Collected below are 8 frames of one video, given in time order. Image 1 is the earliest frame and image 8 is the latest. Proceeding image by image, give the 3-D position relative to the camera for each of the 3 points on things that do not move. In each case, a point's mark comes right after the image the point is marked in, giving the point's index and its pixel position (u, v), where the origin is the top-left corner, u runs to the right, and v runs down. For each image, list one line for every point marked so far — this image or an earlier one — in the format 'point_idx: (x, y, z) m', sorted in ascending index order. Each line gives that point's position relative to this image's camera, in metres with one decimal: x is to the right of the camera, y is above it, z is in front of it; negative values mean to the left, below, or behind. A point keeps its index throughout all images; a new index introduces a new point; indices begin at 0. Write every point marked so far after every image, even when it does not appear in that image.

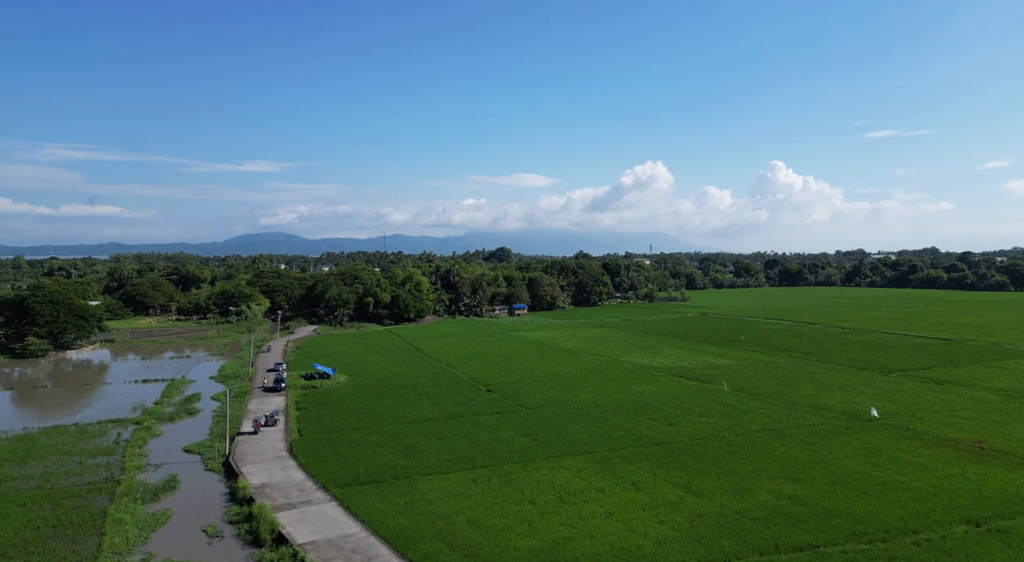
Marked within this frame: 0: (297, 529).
0: (-5.8, -6.6, +18.6) m
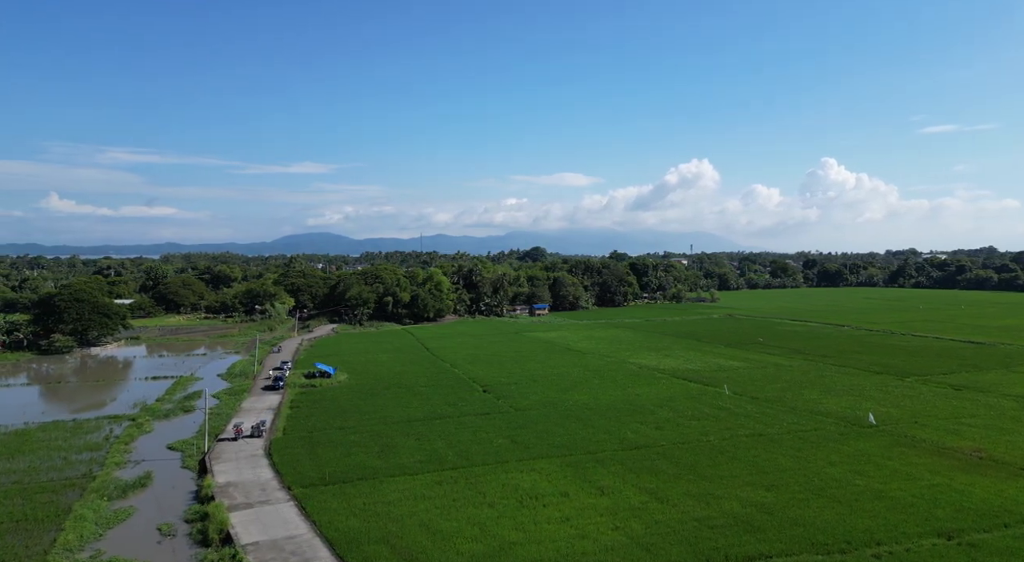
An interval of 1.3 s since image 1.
0: (-7.2, -6.6, +18.6) m
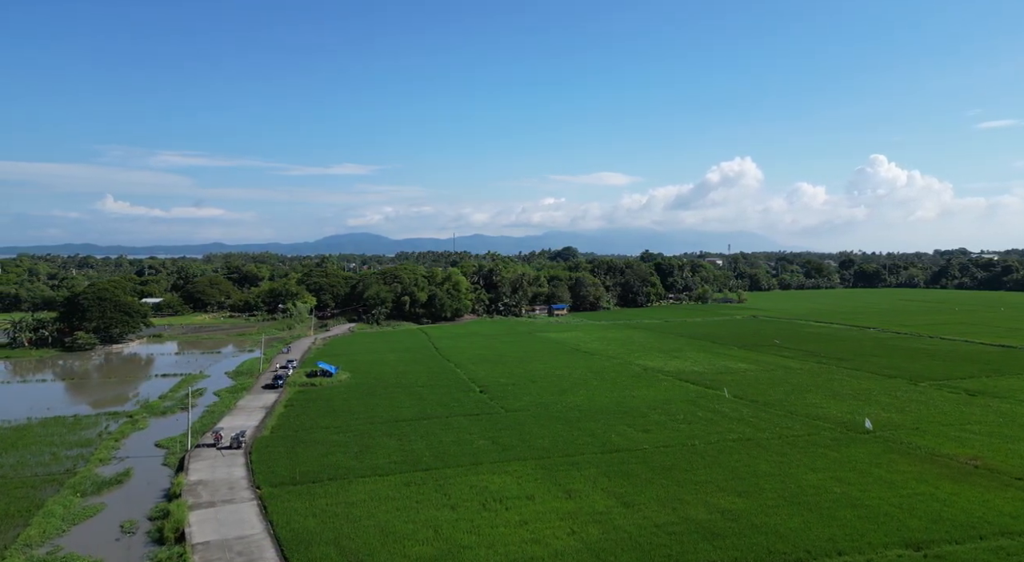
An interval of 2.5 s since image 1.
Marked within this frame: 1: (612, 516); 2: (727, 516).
0: (-8.4, -6.6, +18.6) m
1: (+2.8, -6.7, +19.9) m
2: (+6.1, -6.7, +20.0) m
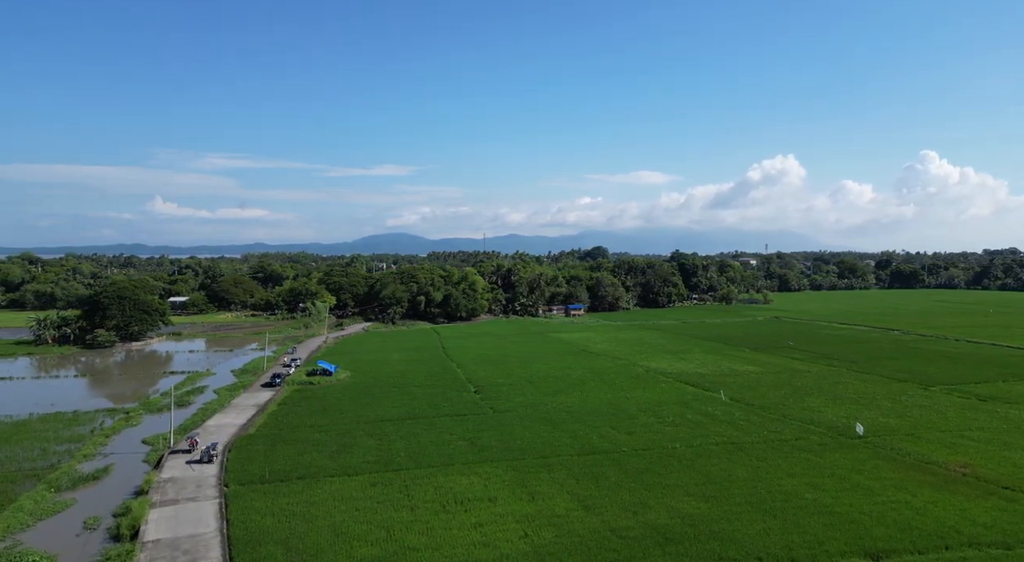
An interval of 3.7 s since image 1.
0: (-9.6, -6.6, +18.8) m
1: (+1.6, -6.7, +19.6) m
2: (+4.9, -6.7, +19.6) m
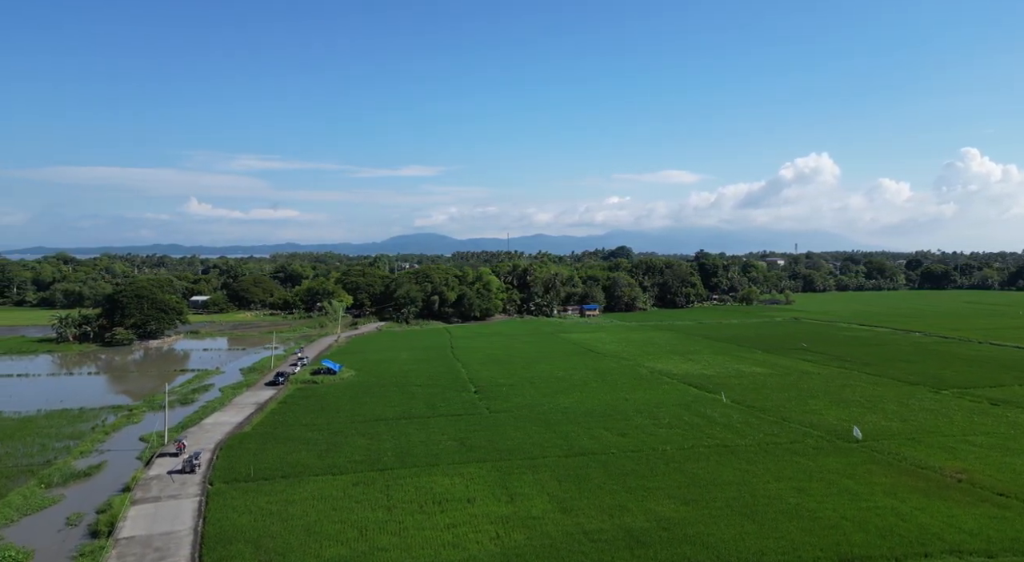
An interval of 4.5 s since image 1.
0: (-10.4, -6.6, +19.1) m
1: (+0.9, -6.7, +19.5) m
2: (+4.2, -6.8, +19.4) m
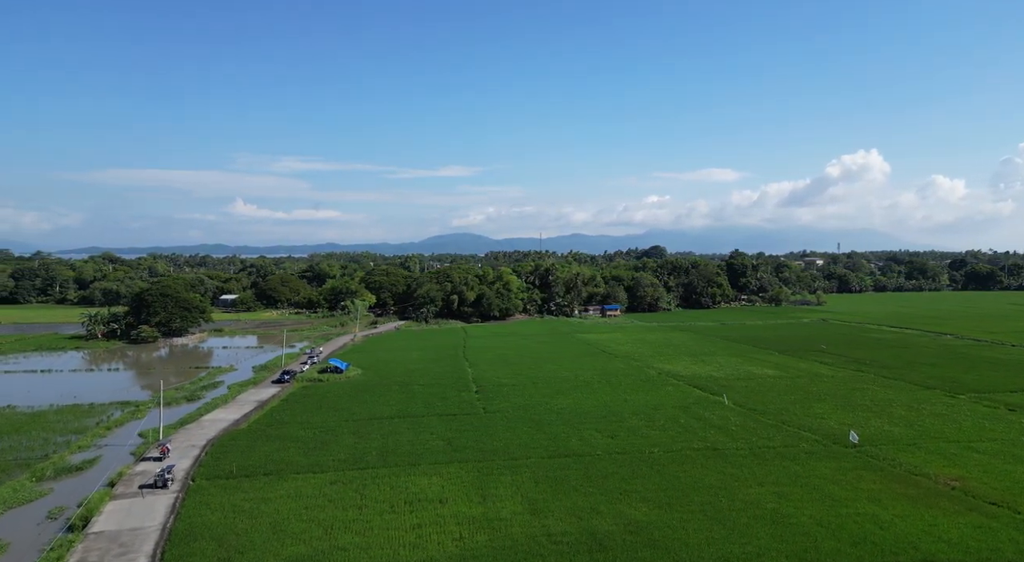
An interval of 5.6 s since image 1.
0: (-11.3, -6.6, +19.5) m
1: (-0.1, -6.7, +19.5) m
2: (+3.2, -6.8, +19.2) m
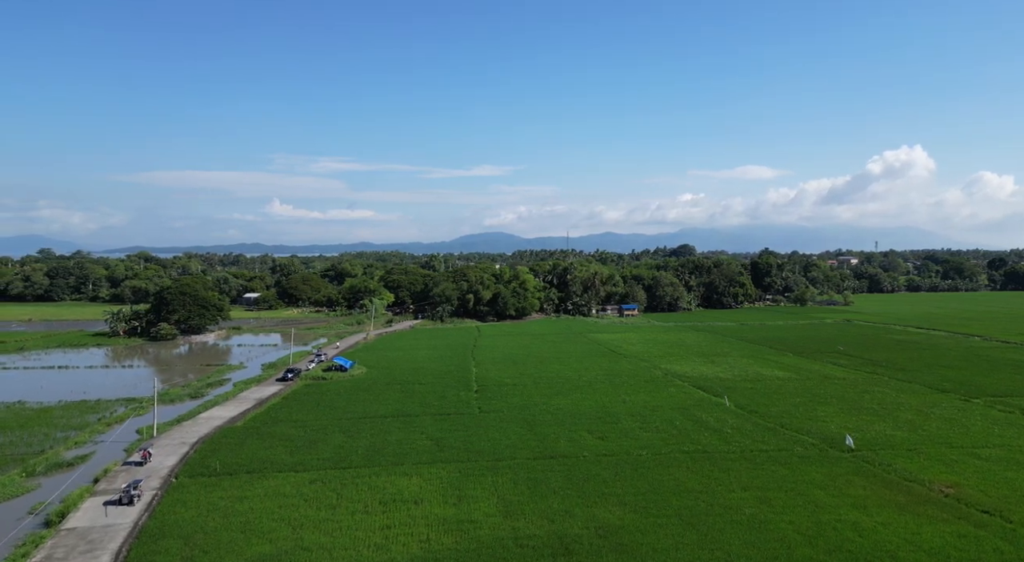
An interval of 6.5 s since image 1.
0: (-12.1, -6.5, +19.7) m
1: (-0.9, -6.7, +19.3) m
2: (+2.4, -6.8, +19.0) m
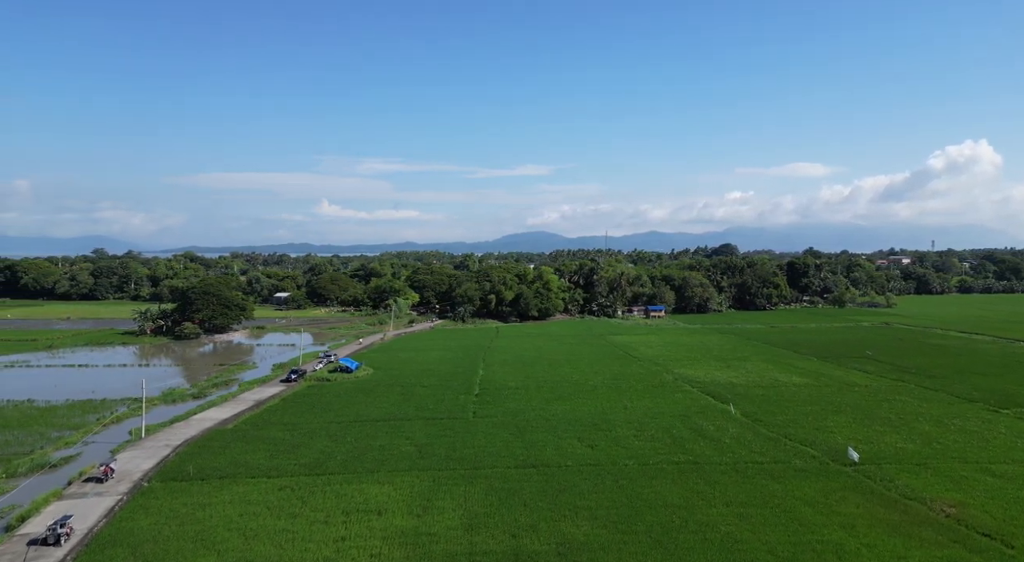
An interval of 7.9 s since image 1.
0: (-13.2, -6.6, +19.6) m
1: (-2.0, -6.9, +18.6) m
2: (+1.3, -7.0, +18.1) m
